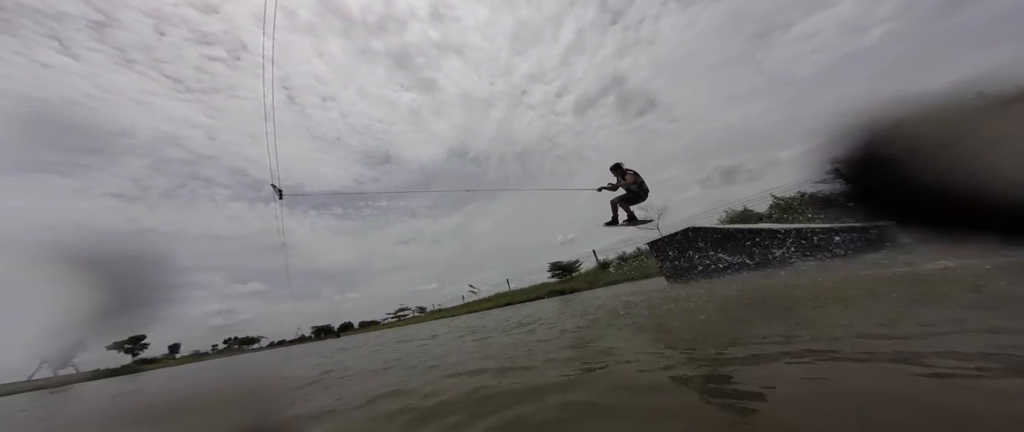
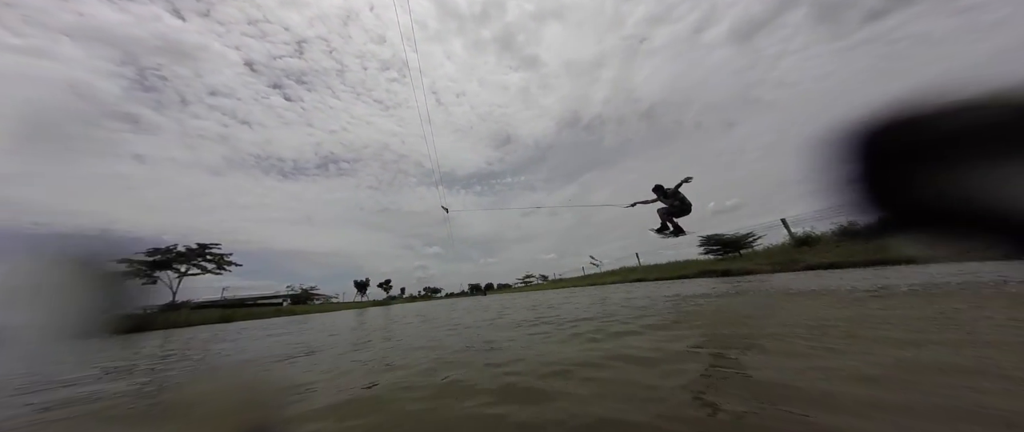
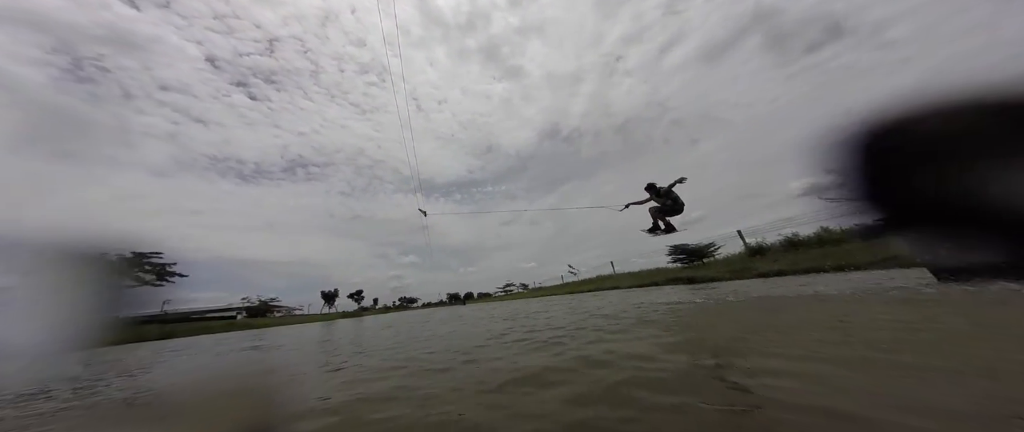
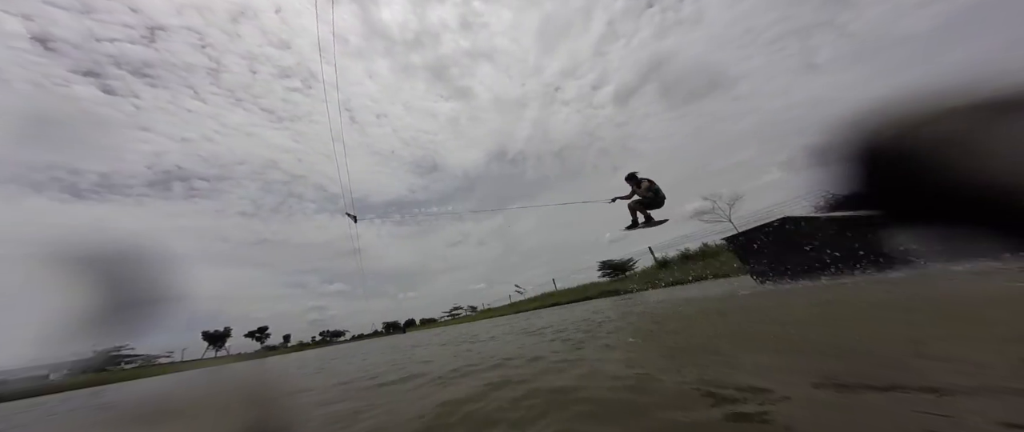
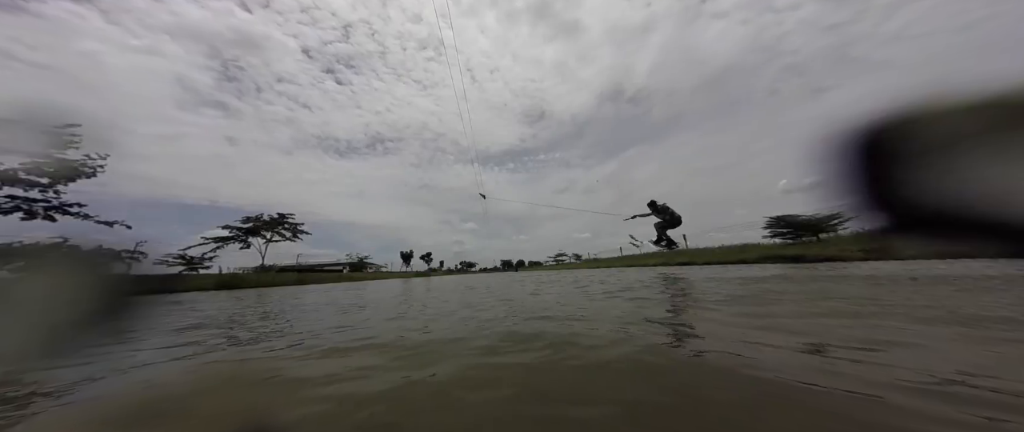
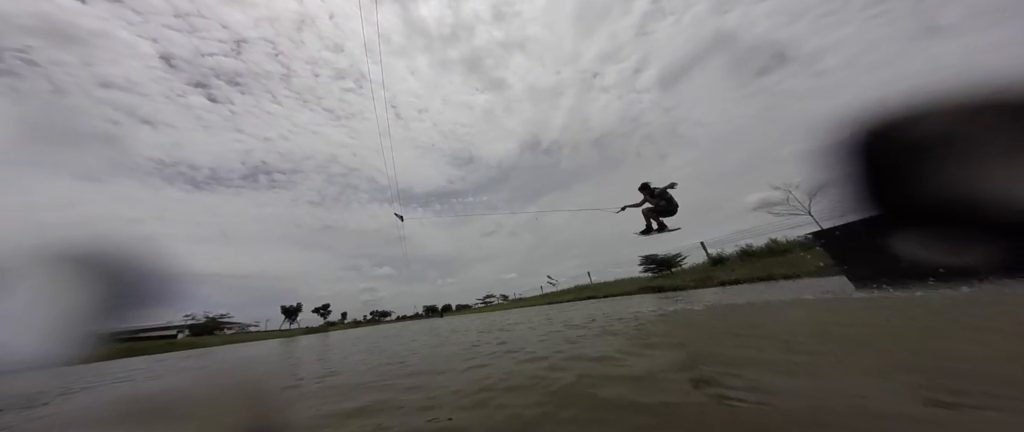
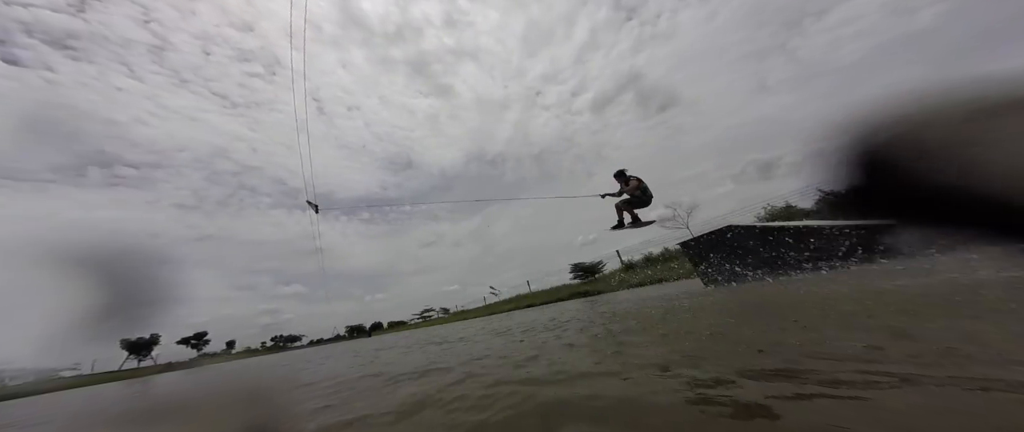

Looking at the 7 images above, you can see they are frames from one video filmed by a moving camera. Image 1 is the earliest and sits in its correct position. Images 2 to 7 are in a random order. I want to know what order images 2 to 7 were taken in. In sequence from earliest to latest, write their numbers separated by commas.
7, 4, 6, 3, 2, 5
